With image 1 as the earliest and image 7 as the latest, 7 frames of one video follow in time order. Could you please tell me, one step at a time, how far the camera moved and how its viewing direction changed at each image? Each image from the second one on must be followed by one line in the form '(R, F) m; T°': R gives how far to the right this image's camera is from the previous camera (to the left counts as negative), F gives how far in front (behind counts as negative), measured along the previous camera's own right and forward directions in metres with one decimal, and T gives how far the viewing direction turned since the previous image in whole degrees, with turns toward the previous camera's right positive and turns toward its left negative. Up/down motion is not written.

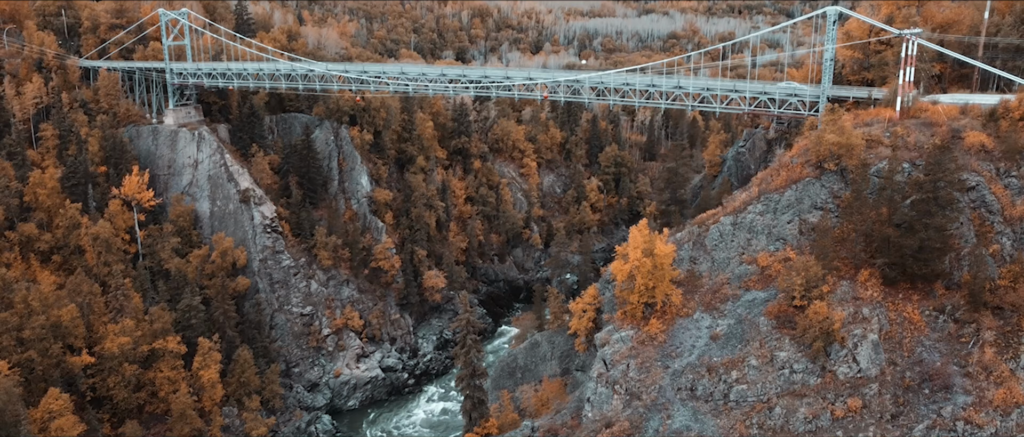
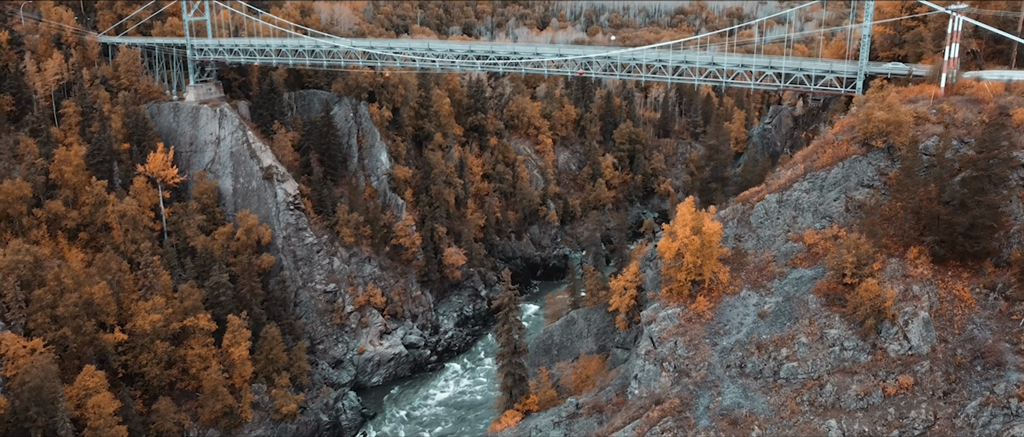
(-1.8, +0.1) m; 0°
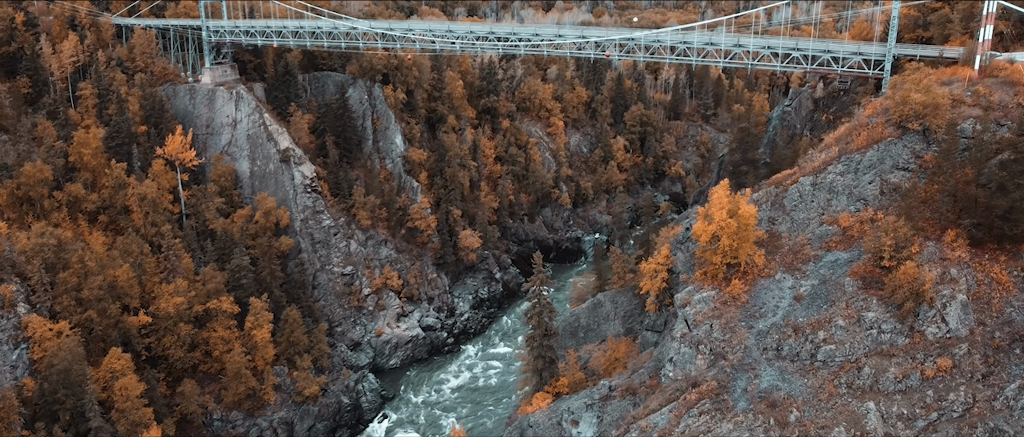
(-1.4, +0.1) m; 0°
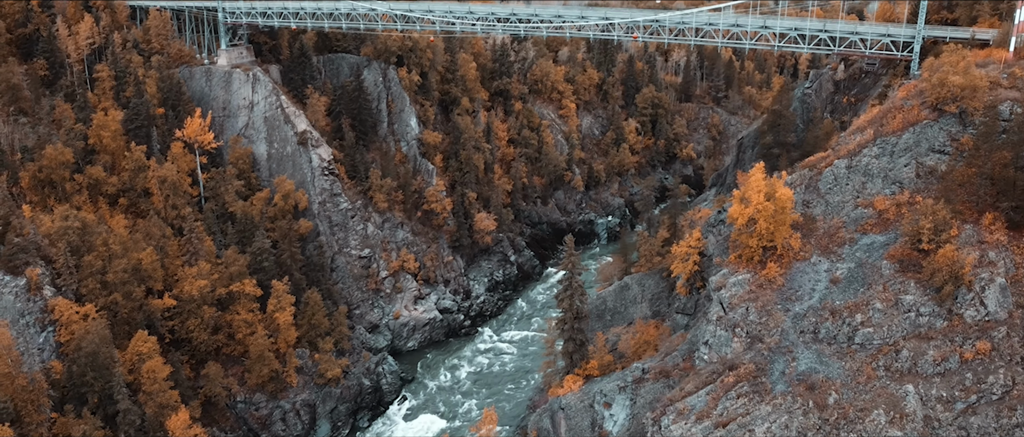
(-1.4, +0.1) m; 0°
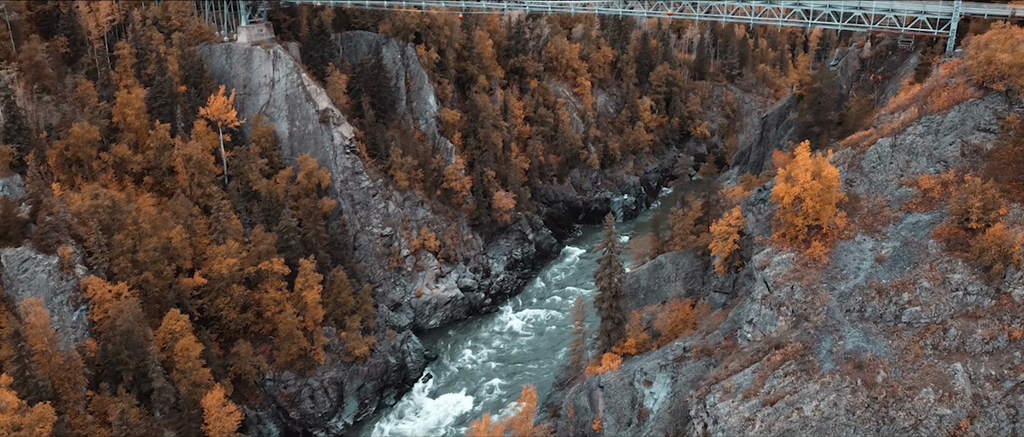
(-1.7, +0.1) m; 0°
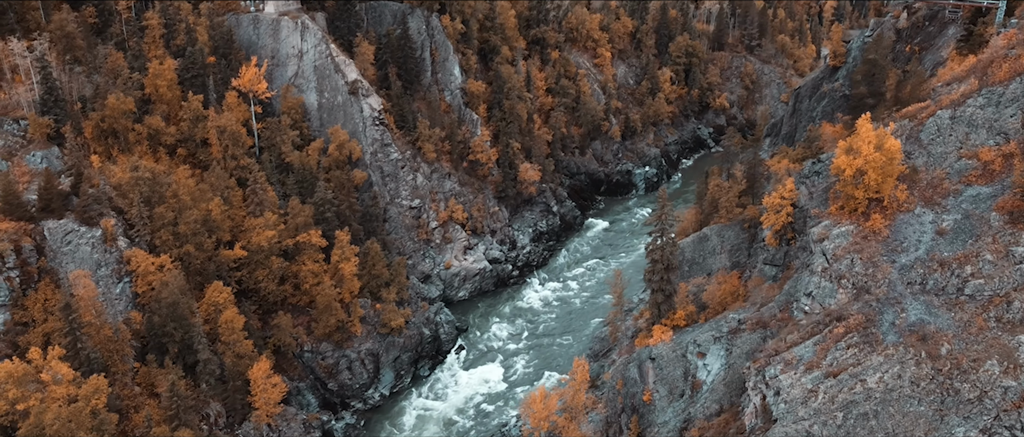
(-2.3, +0.1) m; 0°
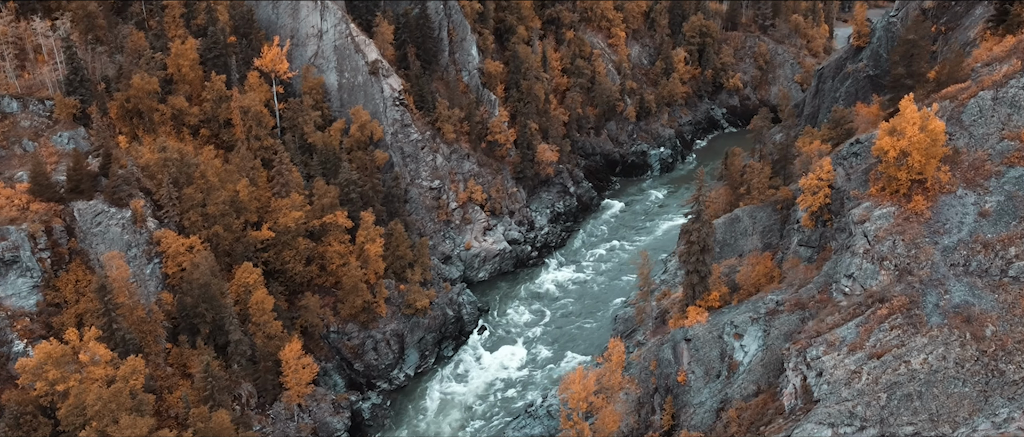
(-1.6, +0.1) m; 0°
